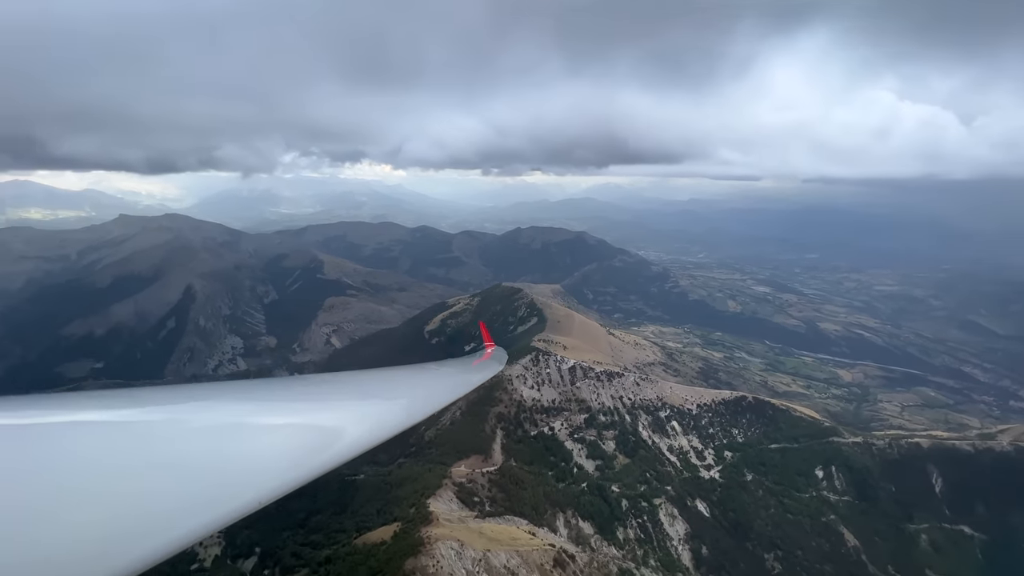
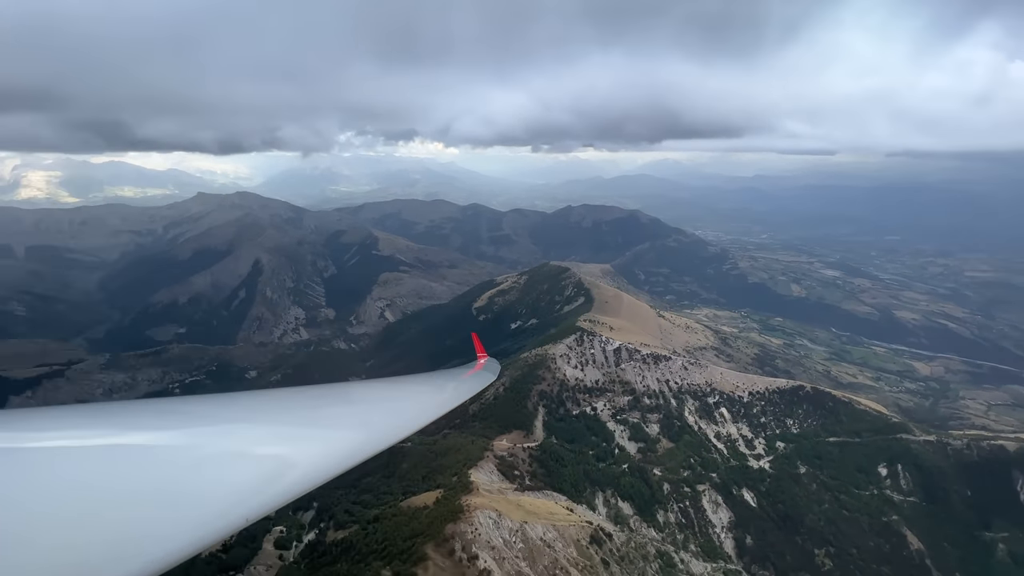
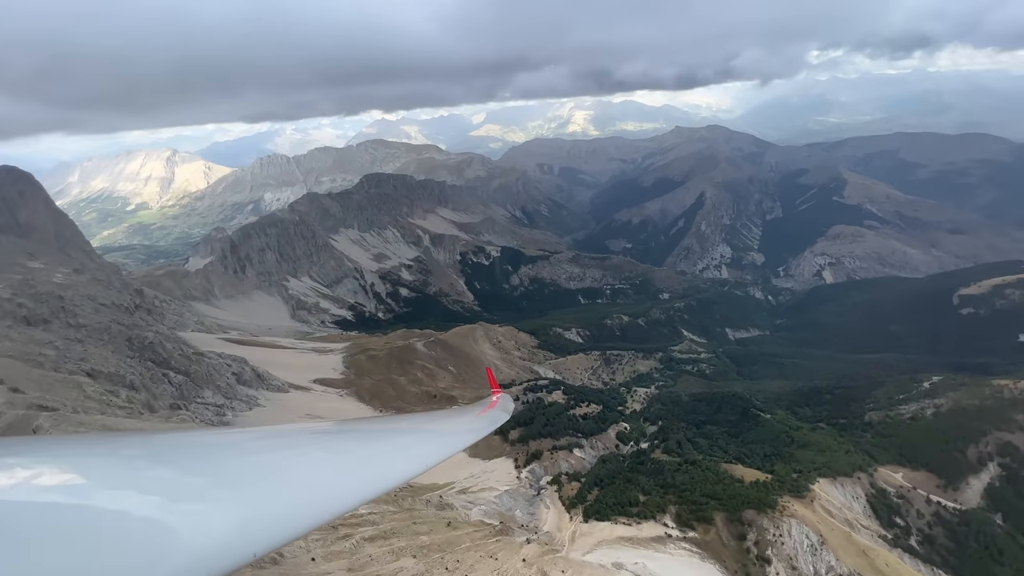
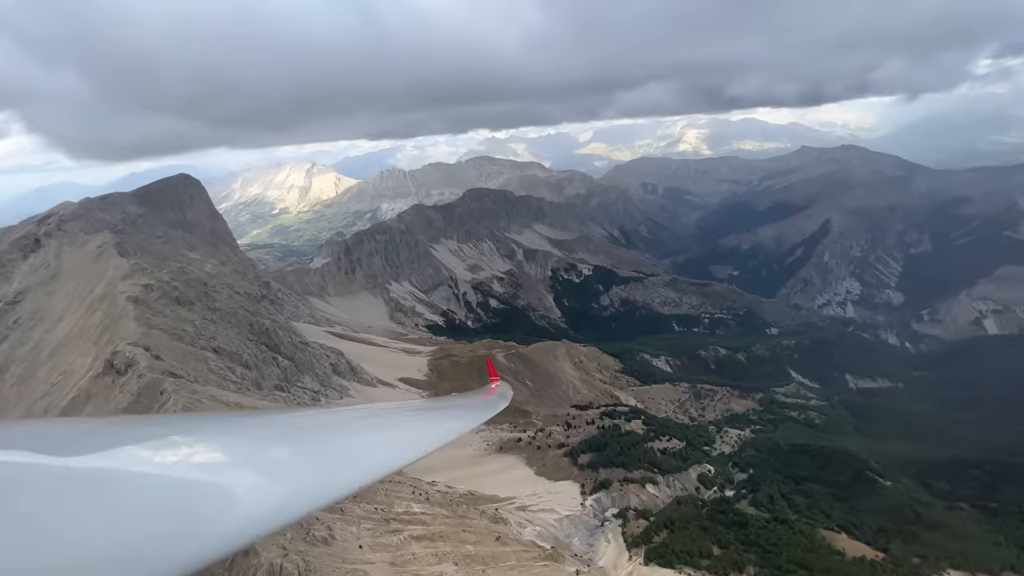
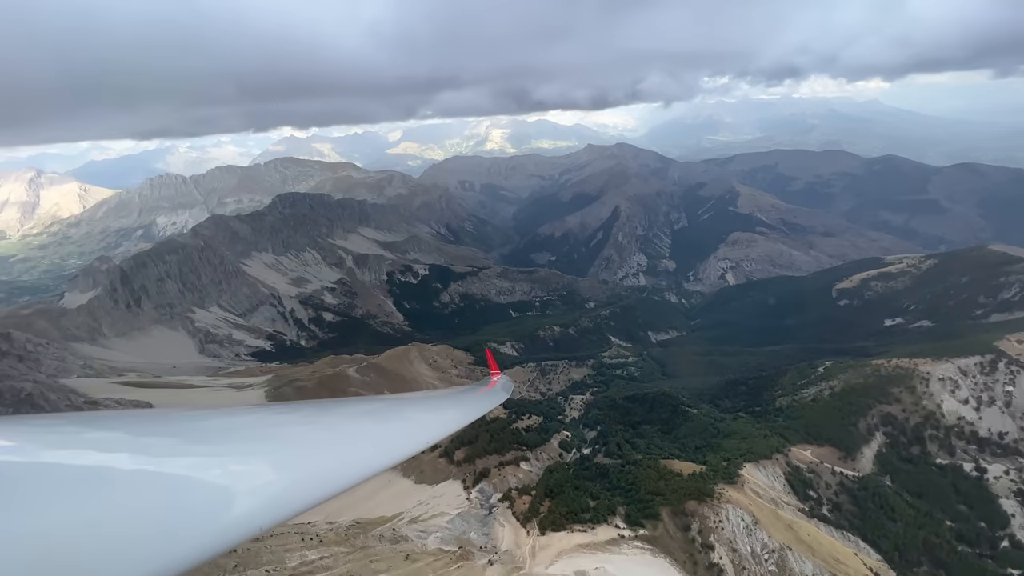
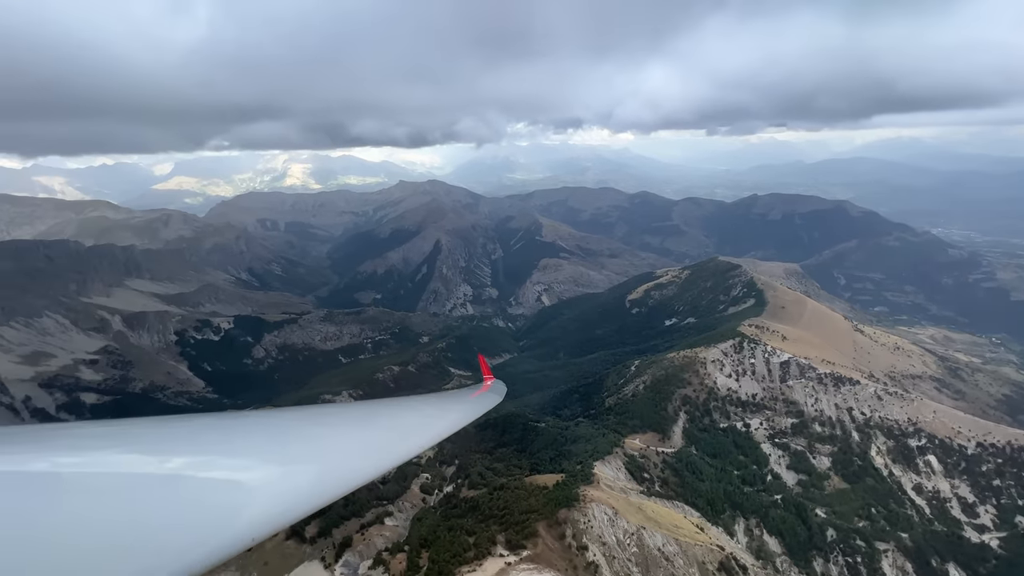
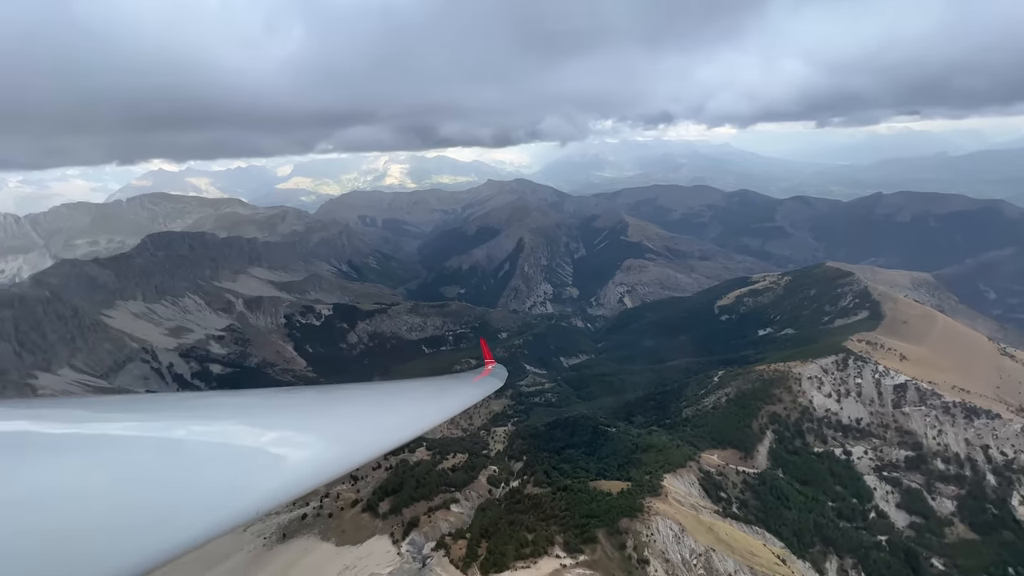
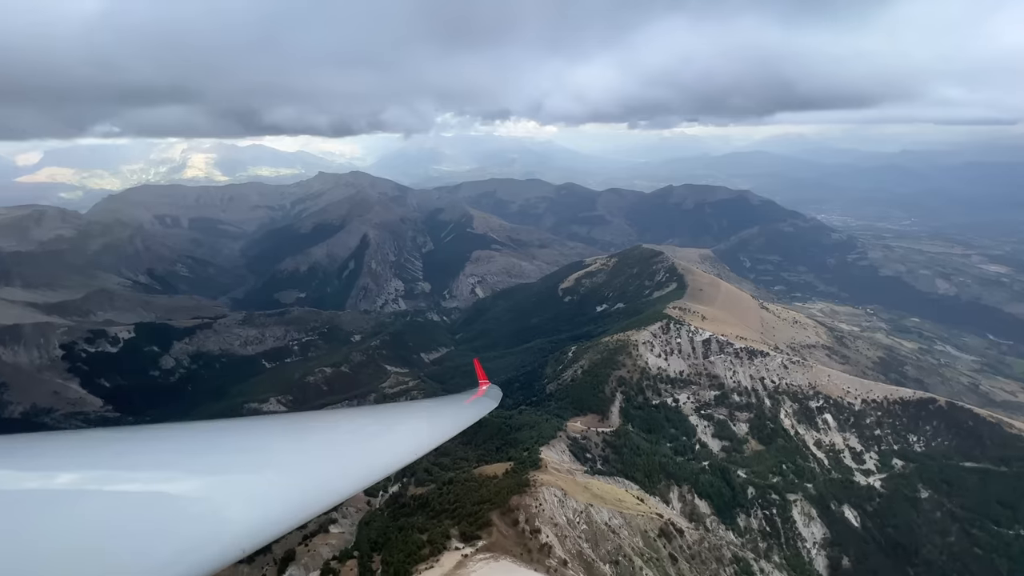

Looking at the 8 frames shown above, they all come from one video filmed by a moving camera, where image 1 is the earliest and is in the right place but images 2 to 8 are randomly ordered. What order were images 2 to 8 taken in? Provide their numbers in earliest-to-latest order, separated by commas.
2, 8, 6, 7, 5, 3, 4
